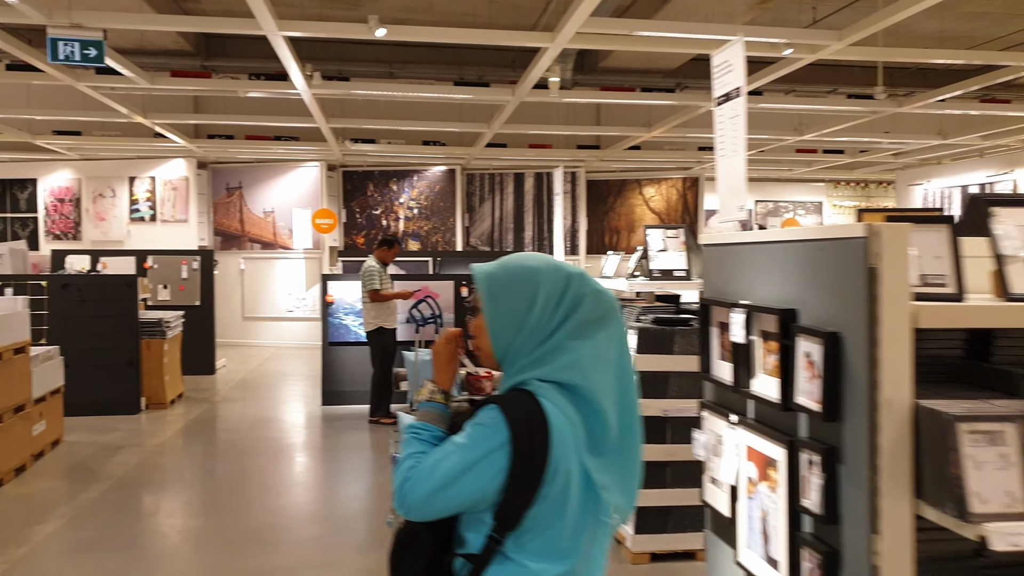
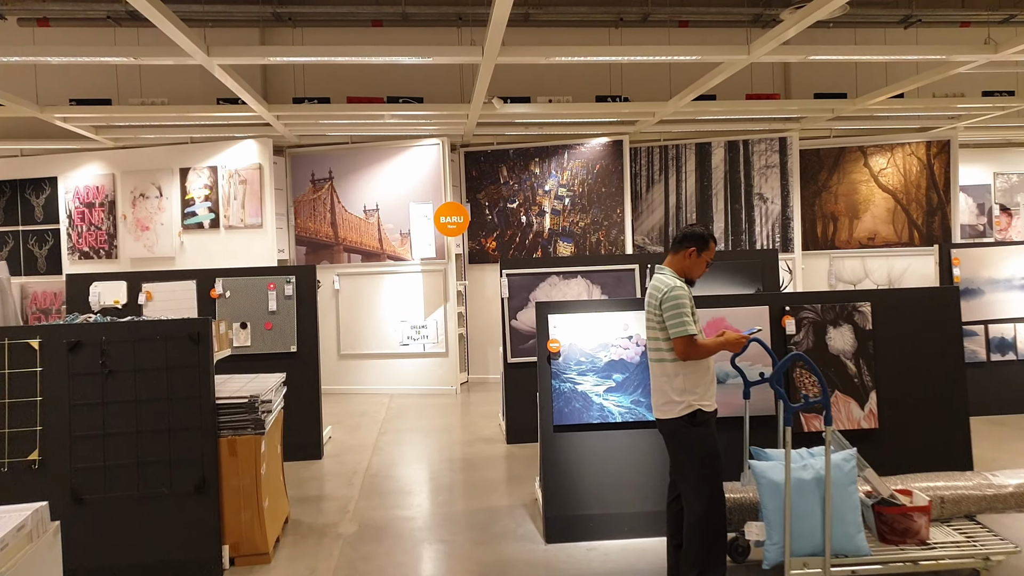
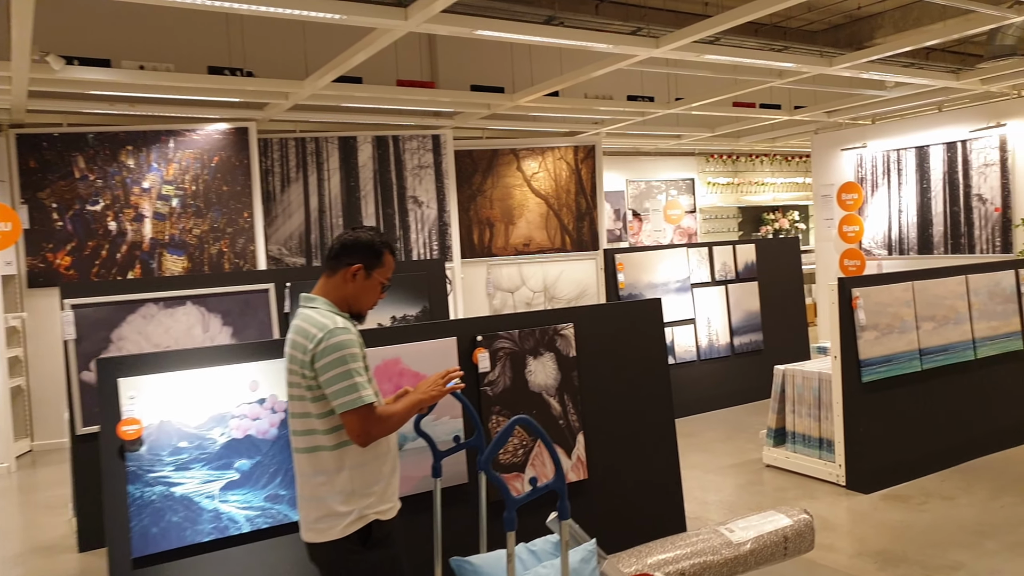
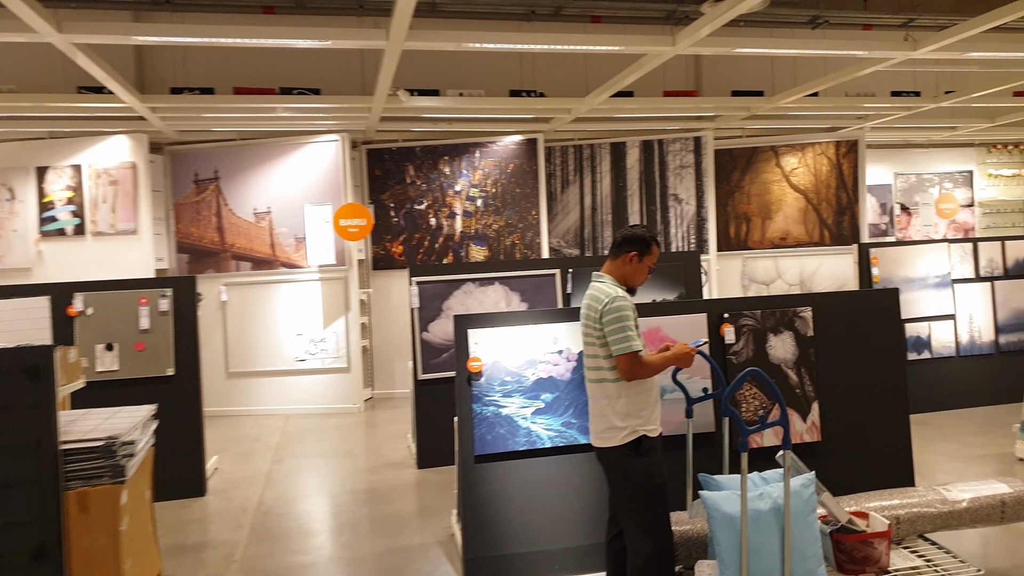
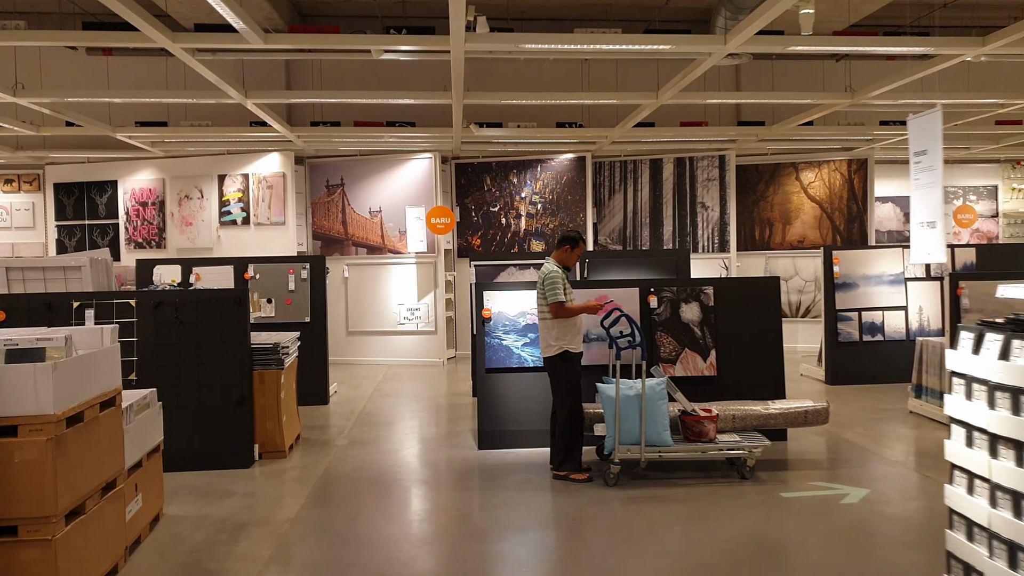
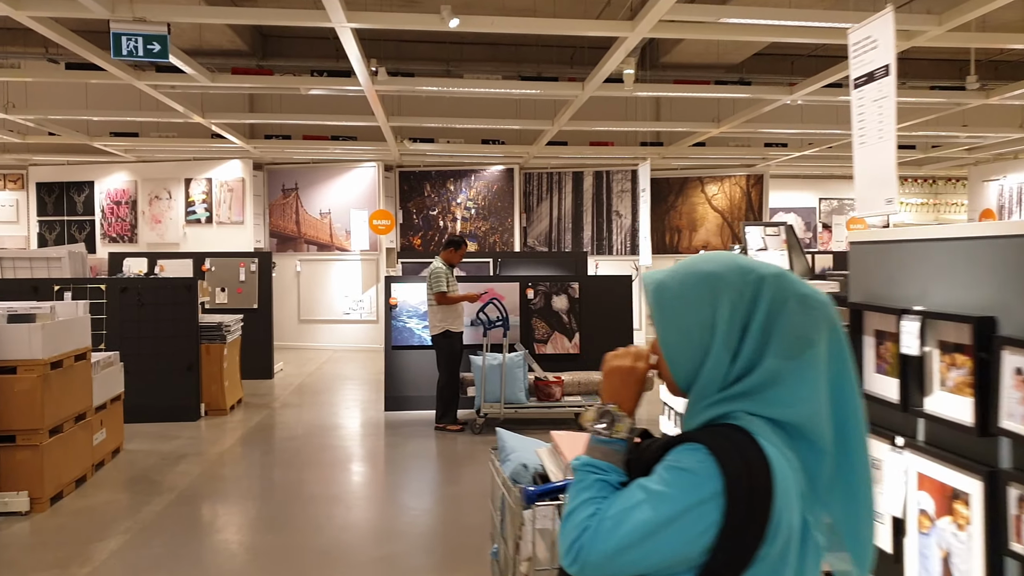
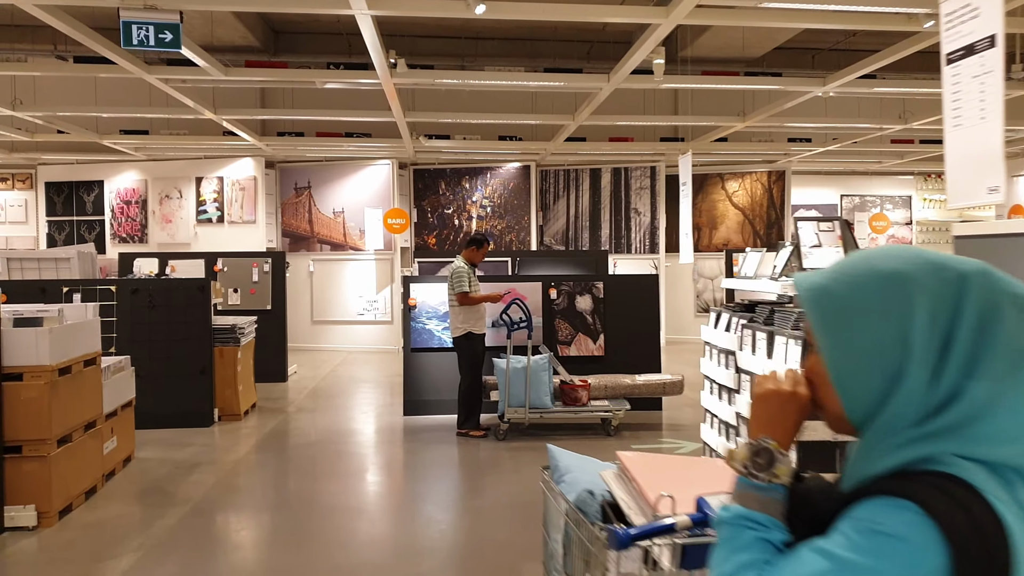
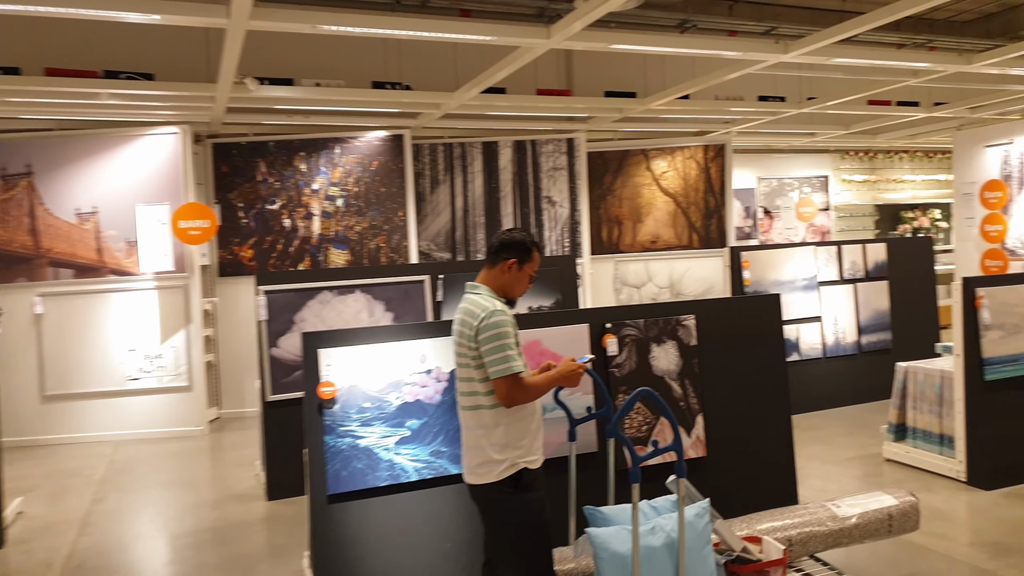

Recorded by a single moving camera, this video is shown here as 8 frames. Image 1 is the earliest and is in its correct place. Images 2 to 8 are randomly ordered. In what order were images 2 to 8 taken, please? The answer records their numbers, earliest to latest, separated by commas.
6, 7, 5, 2, 4, 8, 3
